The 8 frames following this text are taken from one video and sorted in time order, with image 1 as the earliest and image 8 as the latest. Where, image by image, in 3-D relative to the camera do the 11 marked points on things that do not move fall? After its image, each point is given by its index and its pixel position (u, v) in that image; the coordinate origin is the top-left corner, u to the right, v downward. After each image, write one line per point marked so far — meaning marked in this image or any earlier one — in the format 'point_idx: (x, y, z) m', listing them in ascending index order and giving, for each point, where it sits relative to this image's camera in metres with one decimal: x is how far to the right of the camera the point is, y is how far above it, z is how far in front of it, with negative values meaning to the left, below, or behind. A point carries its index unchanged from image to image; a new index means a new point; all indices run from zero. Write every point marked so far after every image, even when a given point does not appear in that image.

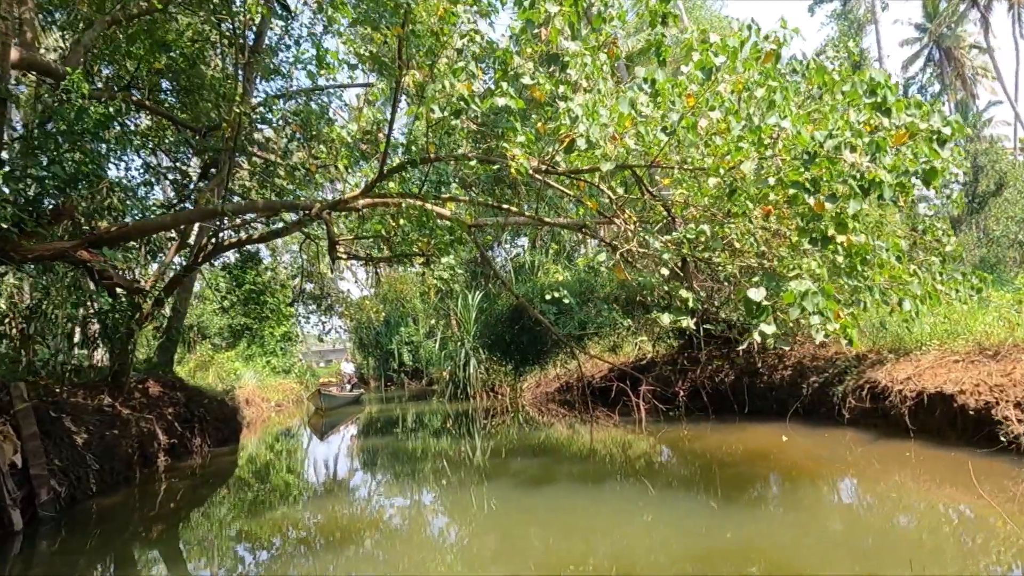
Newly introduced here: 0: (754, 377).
0: (+3.2, -1.2, +8.5) m
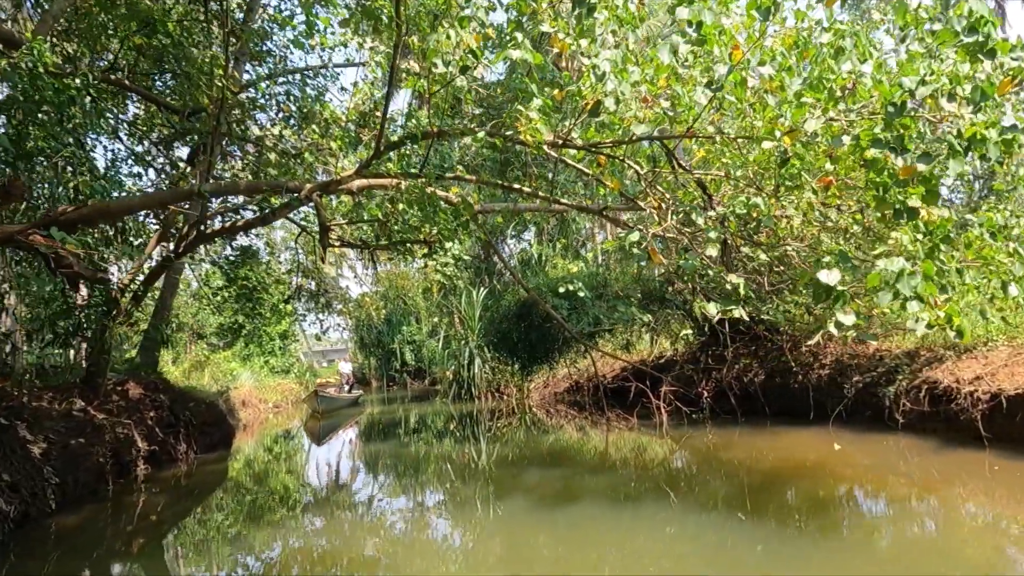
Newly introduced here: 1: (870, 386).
0: (+3.3, -1.1, +7.8) m
1: (+3.8, -1.0, +6.9) m
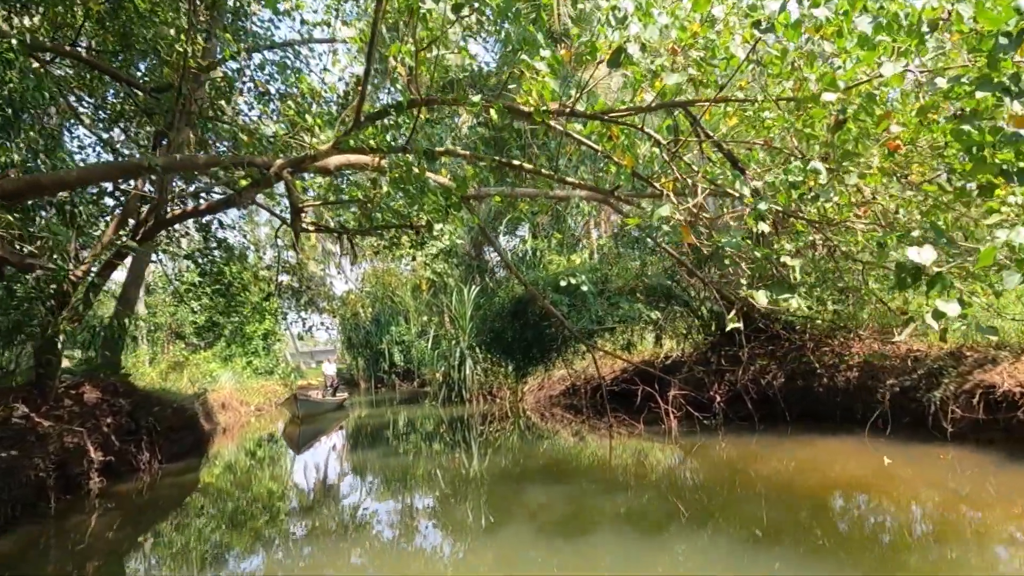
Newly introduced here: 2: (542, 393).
0: (+3.2, -1.0, +7.1) m
1: (+3.8, -1.0, +6.3) m
2: (+0.6, -2.2, +14.0) m
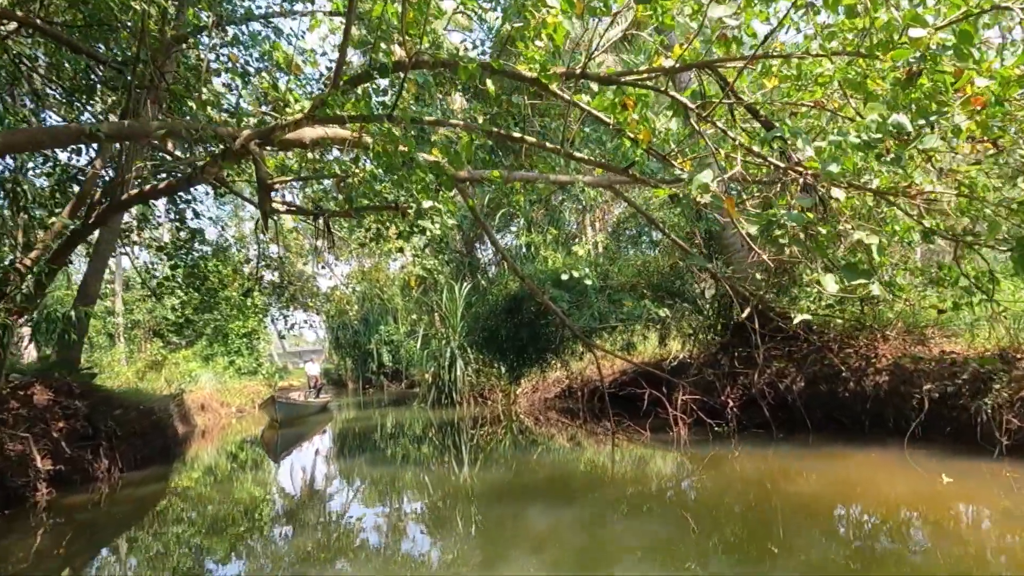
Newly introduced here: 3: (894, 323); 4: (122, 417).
0: (+3.2, -1.0, +6.5) m
1: (+3.8, -0.9, +5.7) m
2: (+0.5, -2.2, +13.4) m
3: (+3.8, -0.3, +6.6) m
4: (-4.7, -1.5, +7.9) m
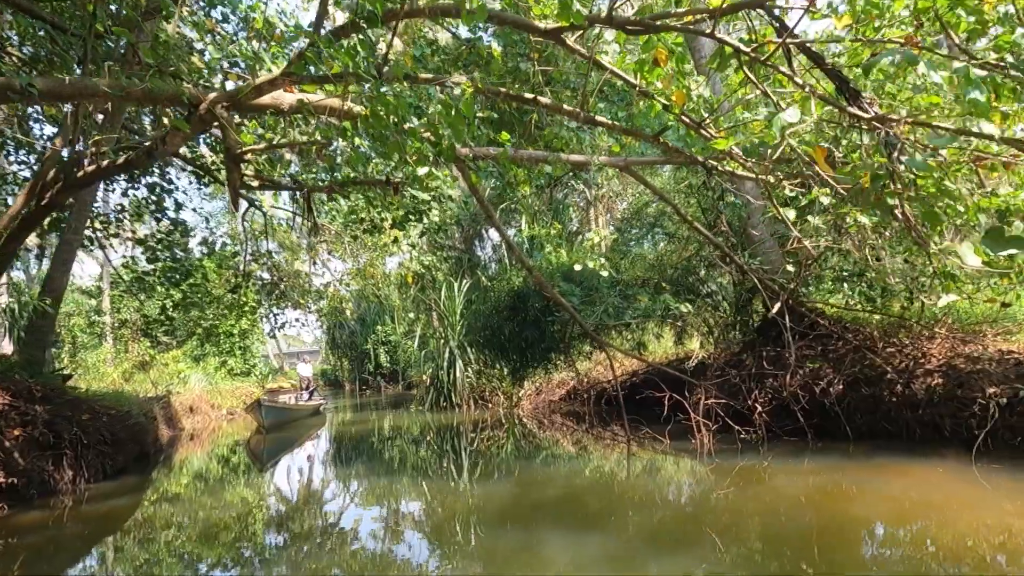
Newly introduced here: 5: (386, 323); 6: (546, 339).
0: (+3.3, -0.9, +5.9) m
1: (+3.8, -0.9, +5.0) m
2: (+0.5, -2.1, +12.7) m
3: (+3.9, -0.3, +5.9) m
4: (-4.6, -1.5, +7.2) m
5: (-3.8, -1.0, +19.6) m
6: (+0.6, -0.9, +11.6) m
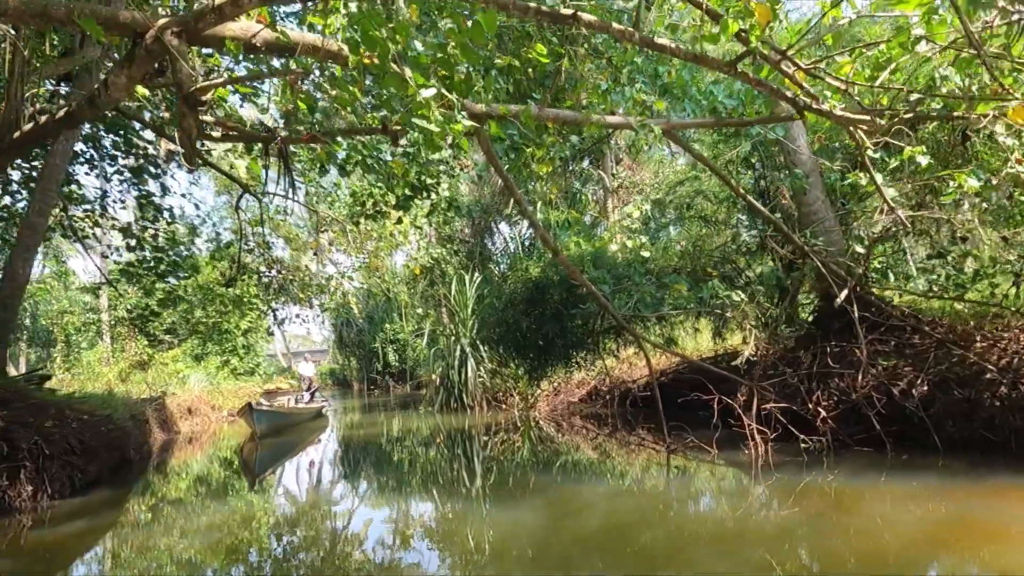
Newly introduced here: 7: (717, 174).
0: (+3.4, -0.8, +4.9) m
1: (+4.0, -0.7, +4.0) m
2: (+0.8, -2.0, +11.8) m
3: (+4.1, -0.1, +5.0) m
4: (-4.4, -1.4, +6.3) m
5: (-3.4, -0.9, +18.8) m
6: (+0.9, -0.8, +10.7) m
7: (+1.7, +0.9, +5.3) m
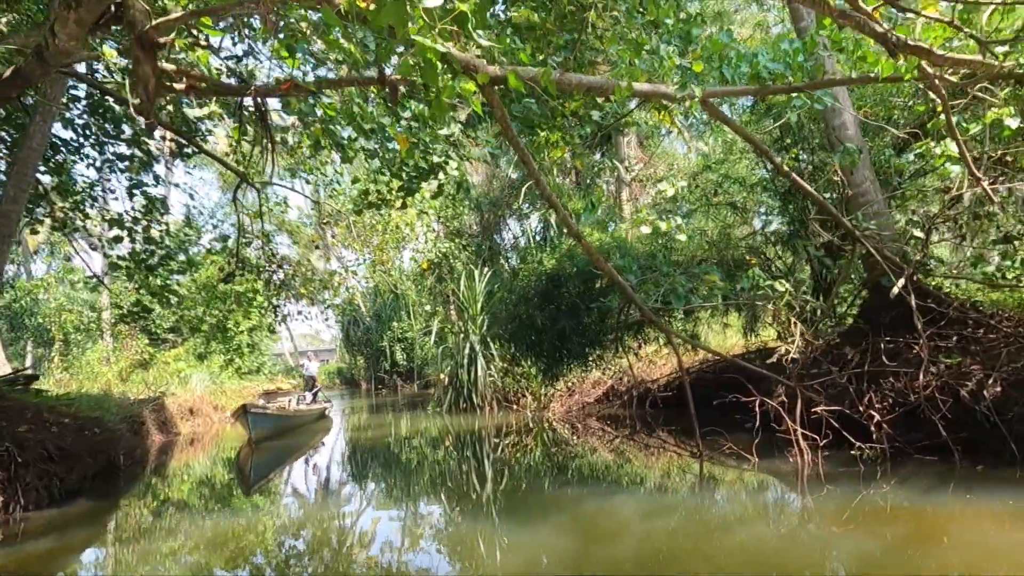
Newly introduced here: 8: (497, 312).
0: (+3.6, -0.7, +4.3) m
1: (+4.1, -0.7, +3.4) m
2: (+1.0, -1.9, +11.2) m
3: (+4.2, -0.1, +4.3) m
4: (-4.3, -1.3, +5.8) m
5: (-3.1, -0.8, +18.3) m
6: (+1.1, -0.7, +10.1) m
7: (+1.8, +1.0, +4.8) m
8: (-0.3, -0.4, +11.3) m
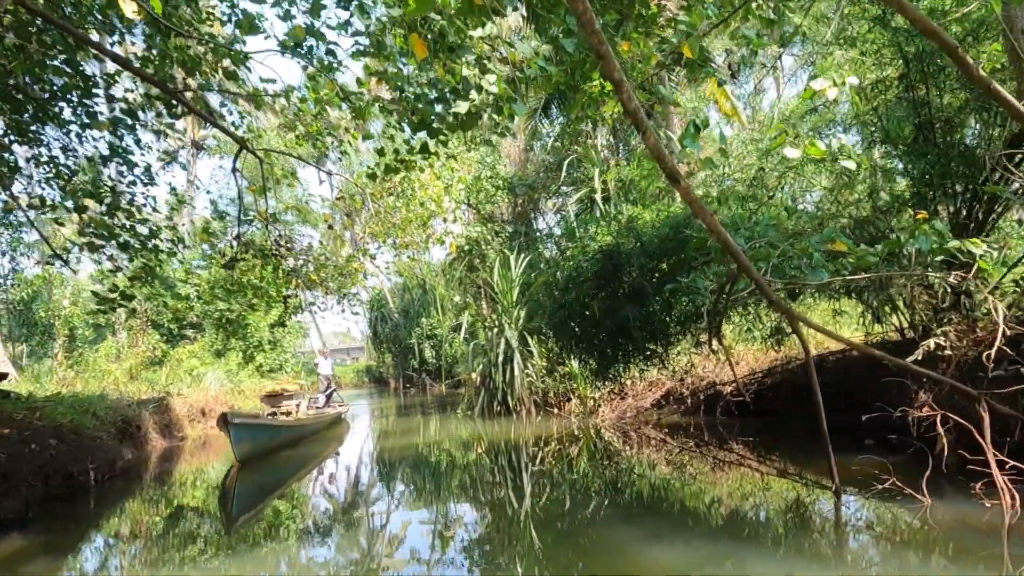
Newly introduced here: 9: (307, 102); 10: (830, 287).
0: (+3.9, -0.5, +2.7) m
1: (+4.4, -0.5, +1.8) m
2: (+1.6, -1.7, +9.7) m
3: (+4.5, +0.1, +2.7) m
4: (-3.9, -1.1, +4.5) m
5: (-2.2, -0.6, +16.9) m
6: (+1.6, -0.5, +8.6) m
7: (+2.1, +1.2, +3.2) m
8: (+0.4, -0.2, +9.9) m
9: (-2.2, +2.0, +7.1) m
10: (+2.7, -0.1, +5.3) m
